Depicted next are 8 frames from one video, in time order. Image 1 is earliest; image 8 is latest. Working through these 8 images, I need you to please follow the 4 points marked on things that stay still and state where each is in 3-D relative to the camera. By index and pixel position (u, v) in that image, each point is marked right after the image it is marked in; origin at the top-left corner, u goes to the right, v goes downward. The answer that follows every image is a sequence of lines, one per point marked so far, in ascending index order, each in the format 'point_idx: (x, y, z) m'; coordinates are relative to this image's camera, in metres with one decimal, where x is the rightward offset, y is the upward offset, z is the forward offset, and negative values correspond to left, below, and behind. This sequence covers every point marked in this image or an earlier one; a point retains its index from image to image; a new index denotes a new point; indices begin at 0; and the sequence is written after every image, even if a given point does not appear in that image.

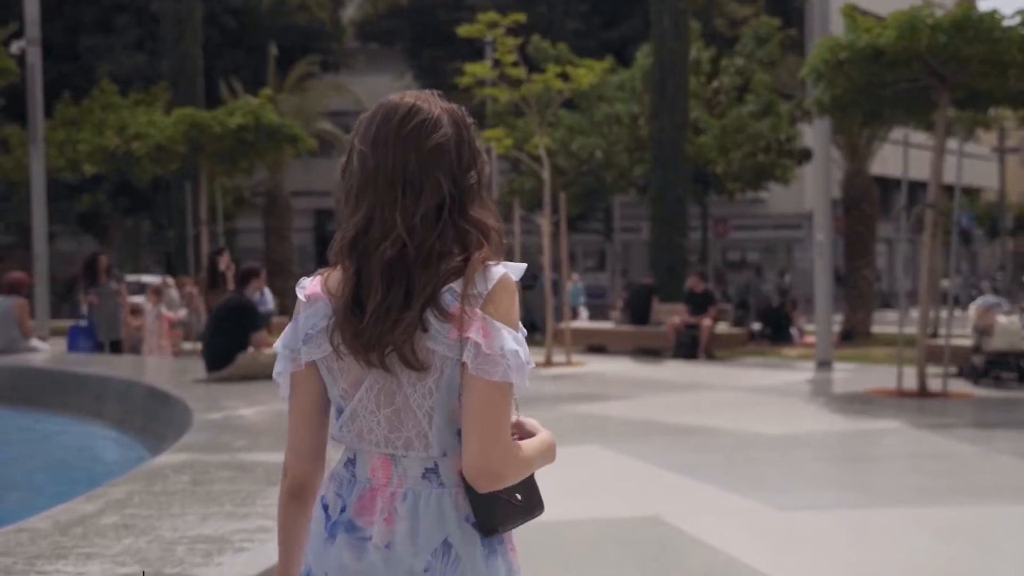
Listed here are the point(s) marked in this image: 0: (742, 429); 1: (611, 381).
0: (+2.0, -1.3, +11.7) m
1: (+1.3, -1.2, +16.7) m
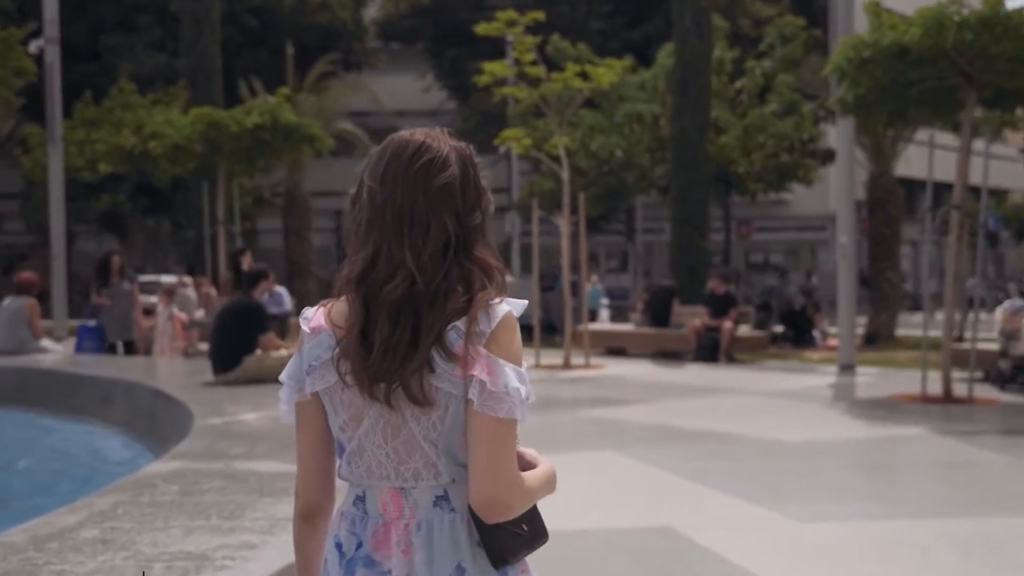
0: (+2.2, -1.3, +11.4) m
1: (+1.5, -1.2, +16.4) m
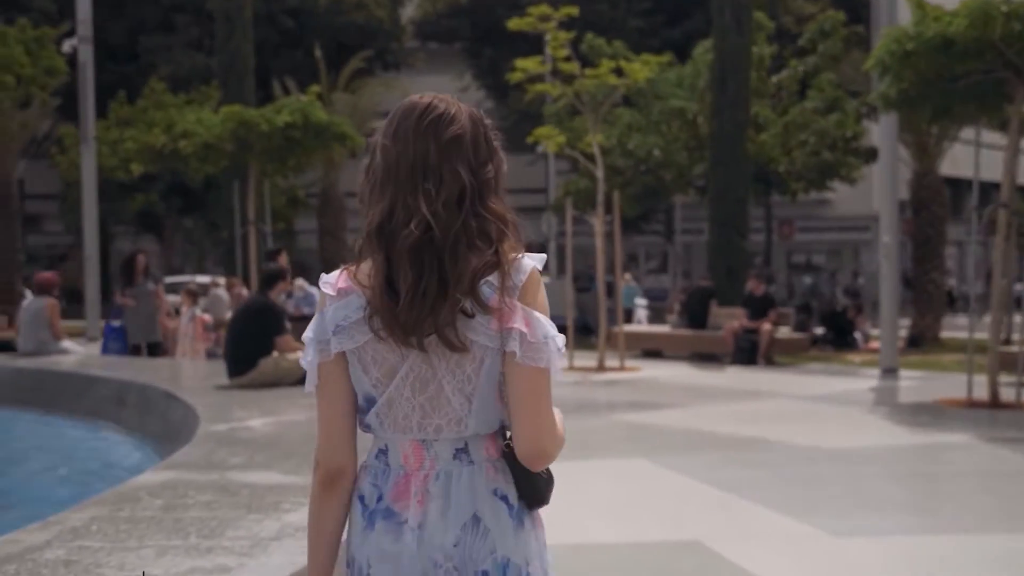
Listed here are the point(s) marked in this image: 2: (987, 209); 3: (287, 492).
0: (+2.4, -1.3, +11.0) m
1: (+1.9, -1.2, +16.0) m
2: (+4.8, +0.8, +13.2) m
3: (-0.8, -0.8, +4.8) m
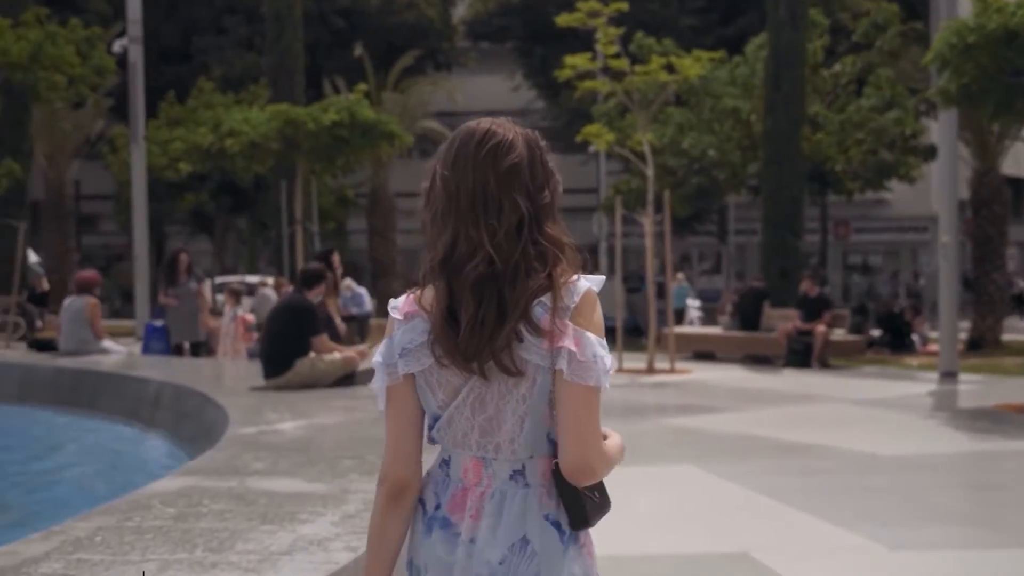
0: (+2.8, -1.3, +10.6) m
1: (+2.4, -1.2, +15.6) m
2: (+5.3, +0.8, +12.8) m
3: (-0.7, -0.7, +4.6) m
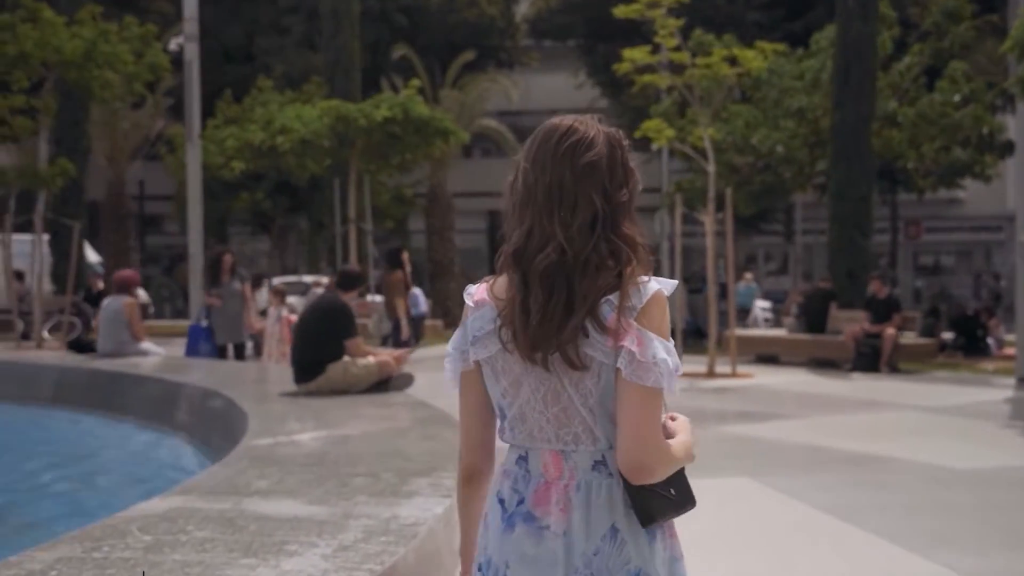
0: (+3.1, -1.3, +9.9) m
1: (+3.0, -1.2, +14.9) m
2: (+5.7, +0.8, +11.9) m
3: (-0.7, -0.8, +4.1) m
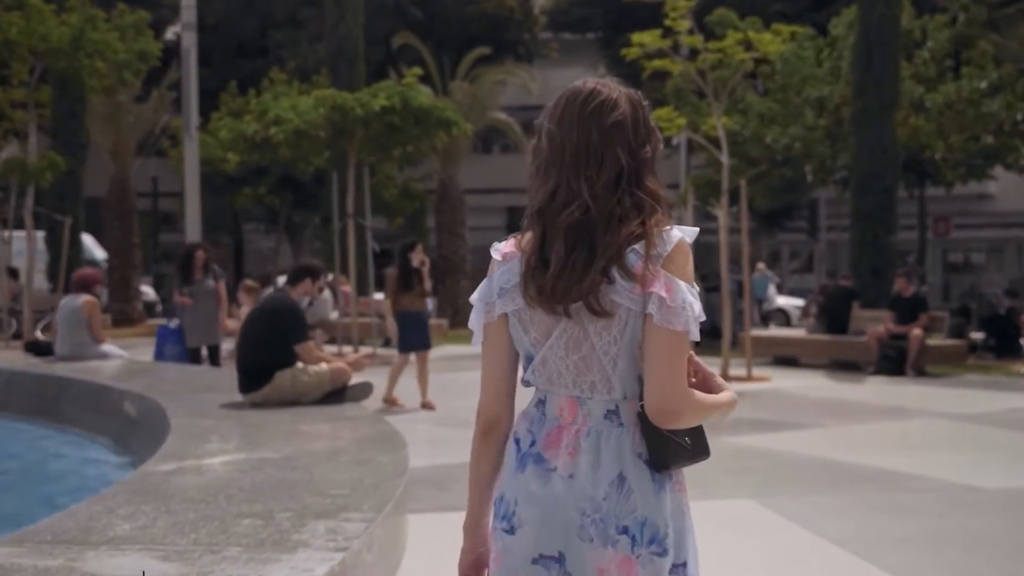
0: (+3.0, -1.3, +8.9) m
1: (+3.0, -1.2, +13.9) m
2: (+5.7, +0.8, +10.9) m
3: (-0.9, -0.7, +3.1) m
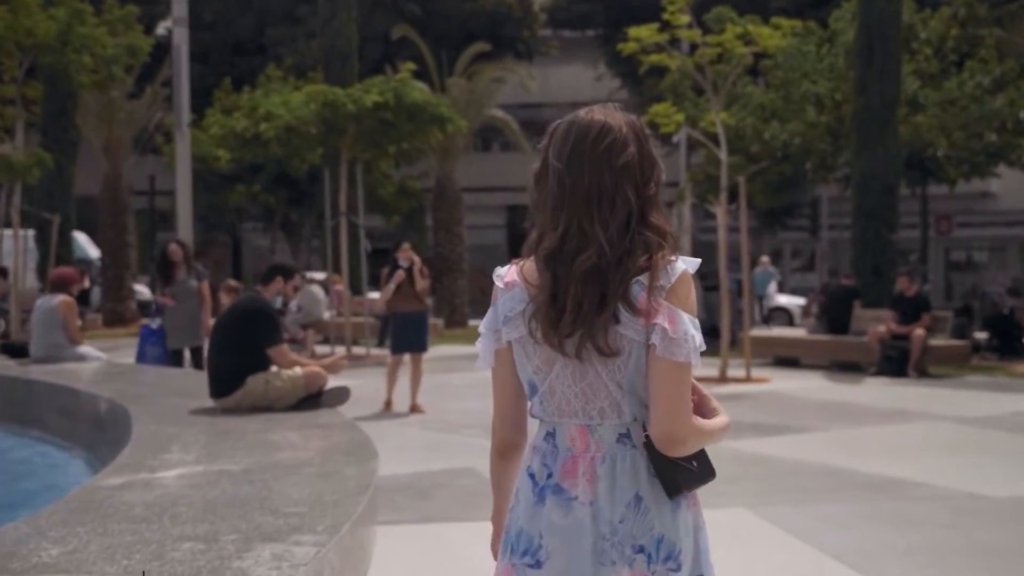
0: (+2.9, -1.3, +8.5) m
1: (+2.9, -1.2, +13.6) m
2: (+5.6, +0.8, +10.5) m
3: (-1.0, -0.8, +2.8) m
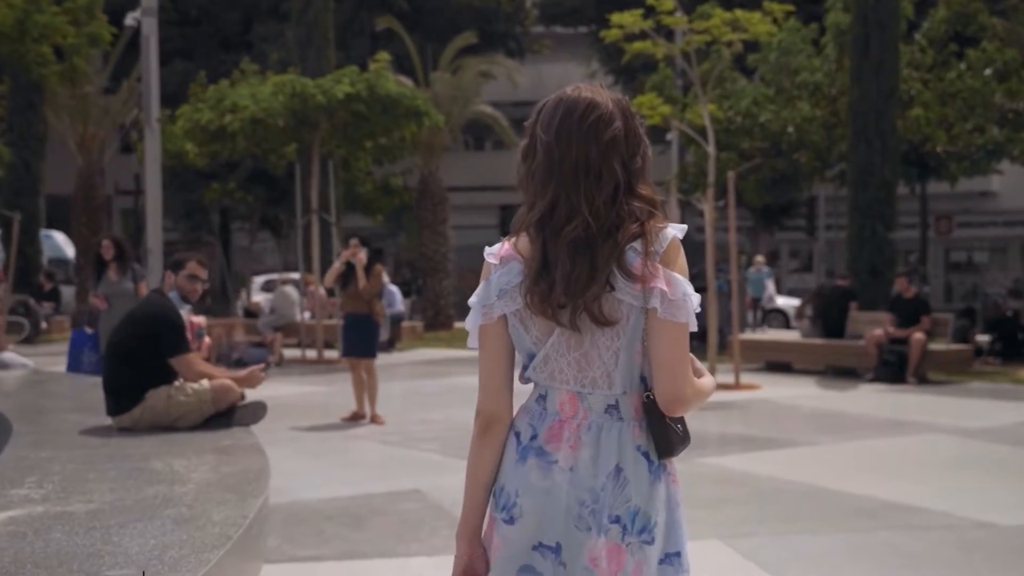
0: (+2.6, -1.3, +7.6) m
1: (+2.6, -1.2, +12.6) m
2: (+5.3, +0.8, +9.6) m
3: (-1.3, -0.8, +1.9) m
